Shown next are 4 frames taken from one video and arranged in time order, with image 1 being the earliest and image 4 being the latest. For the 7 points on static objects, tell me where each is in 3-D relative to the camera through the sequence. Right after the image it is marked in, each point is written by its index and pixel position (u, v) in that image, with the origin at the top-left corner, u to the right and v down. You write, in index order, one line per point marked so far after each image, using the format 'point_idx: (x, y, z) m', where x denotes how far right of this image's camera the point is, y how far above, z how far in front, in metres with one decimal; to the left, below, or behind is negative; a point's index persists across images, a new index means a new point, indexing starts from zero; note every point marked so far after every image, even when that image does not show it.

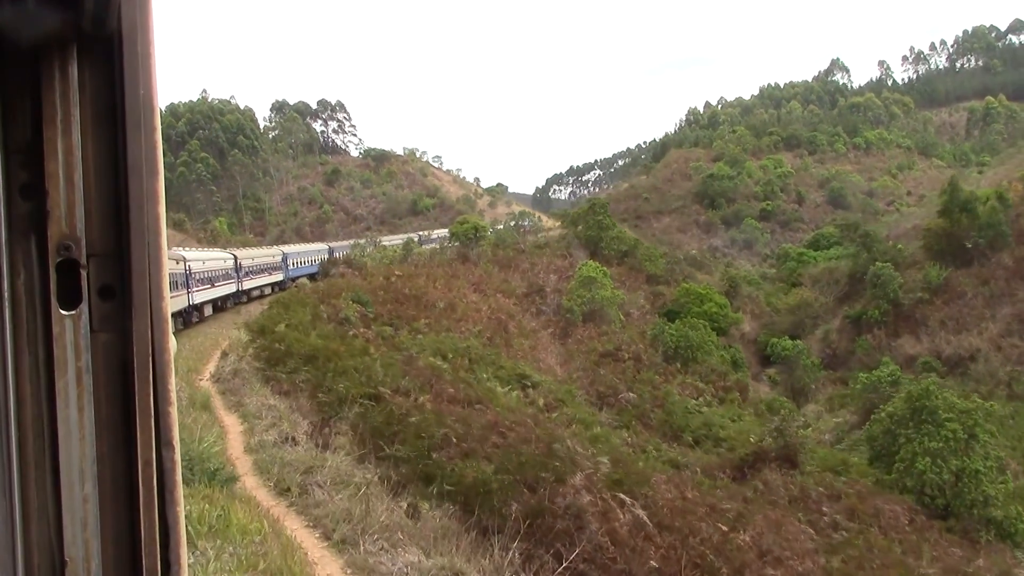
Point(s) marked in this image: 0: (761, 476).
0: (+4.8, -3.6, +13.6) m
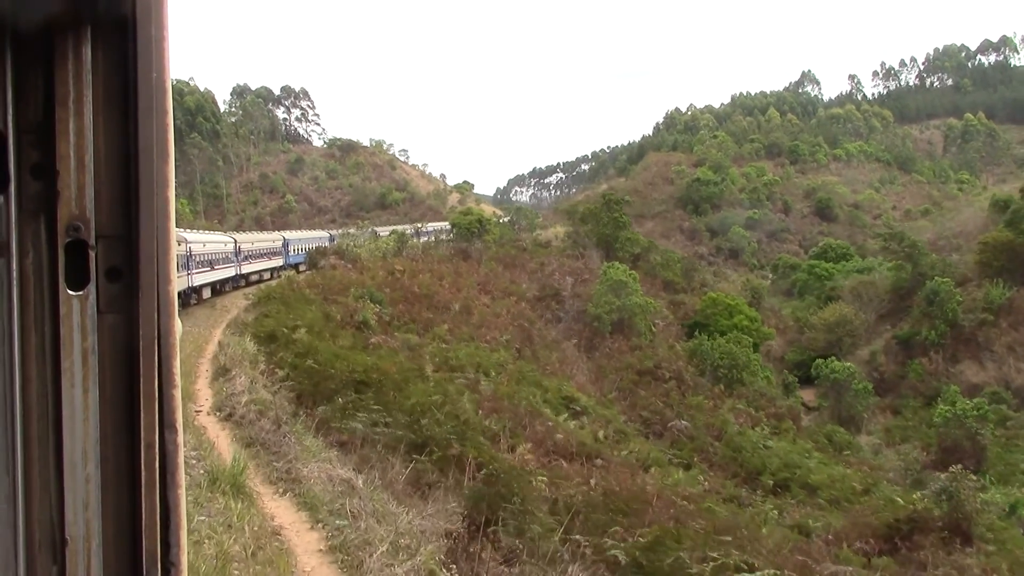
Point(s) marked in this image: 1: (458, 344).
0: (+6.1, -3.9, +10.6) m
1: (-1.3, -1.4, +17.7) m
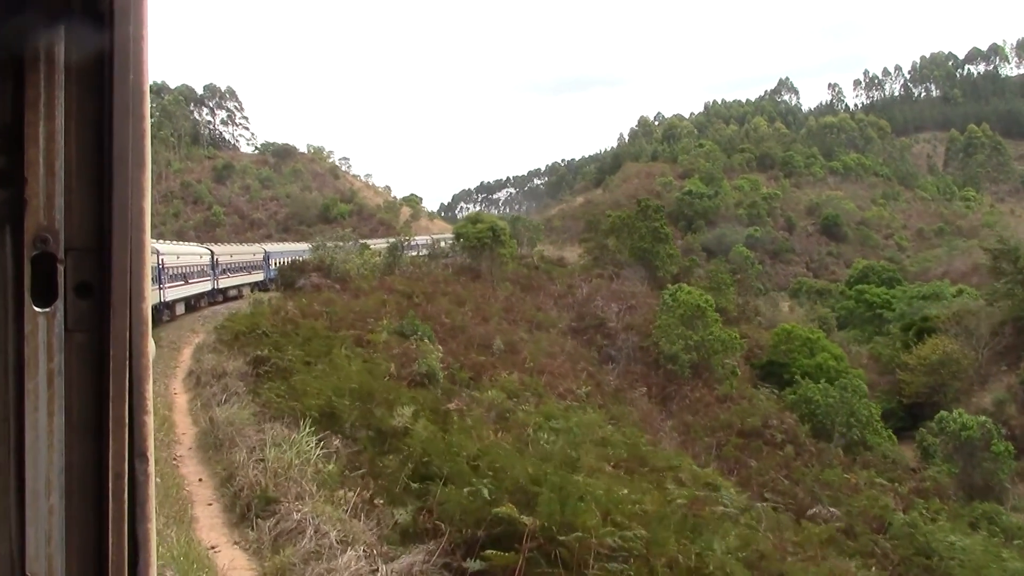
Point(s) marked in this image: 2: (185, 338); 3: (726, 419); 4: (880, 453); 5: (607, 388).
0: (+8.5, -4.5, +5.6) m
1: (+0.5, -2.0, +12.0) m
2: (-7.4, -1.1, +16.2) m
3: (+5.1, -3.1, +17.3) m
4: (+8.8, -3.9, +17.1) m
5: (+2.3, -2.4, +17.3) m
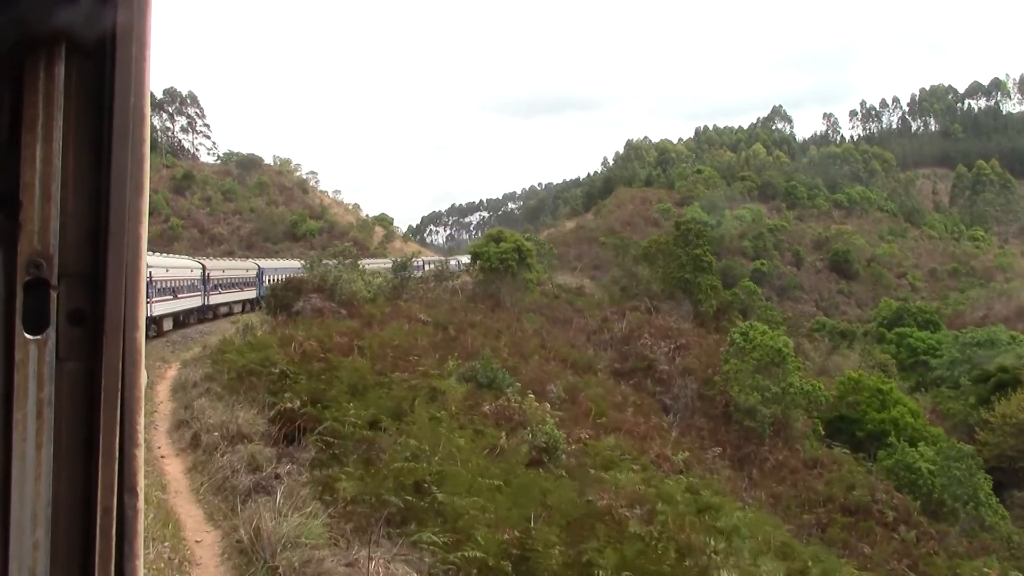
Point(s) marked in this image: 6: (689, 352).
0: (+10.2, -5.1, +2.9) m
1: (+2.0, -2.5, +9.0) m
2: (-6.1, -1.5, +12.8) m
3: (+6.2, -4.0, +14.4) m
4: (+9.9, -4.9, +14.4) m
5: (+3.4, -3.1, +14.4) m
6: (+4.8, -1.7, +19.9) m
